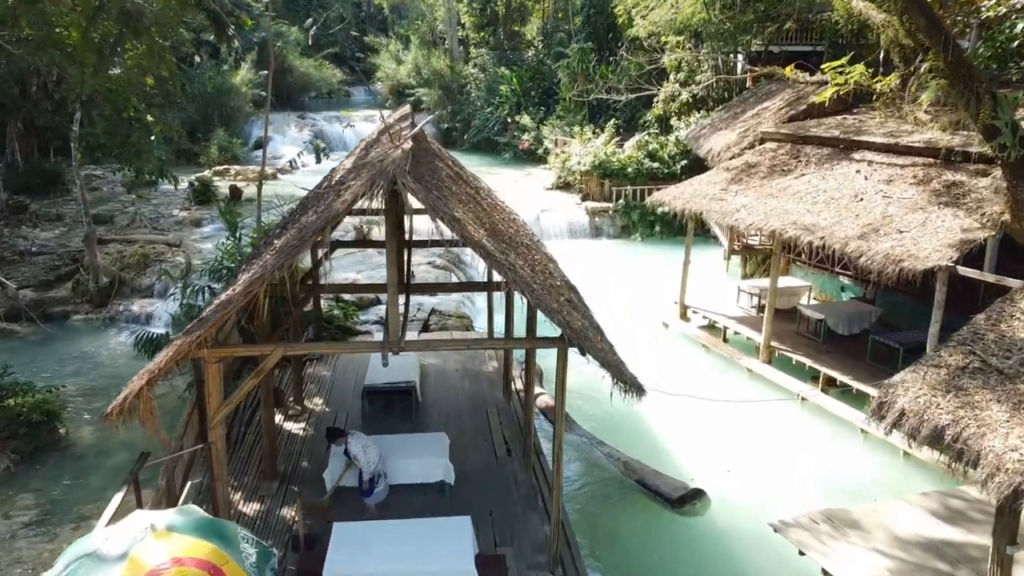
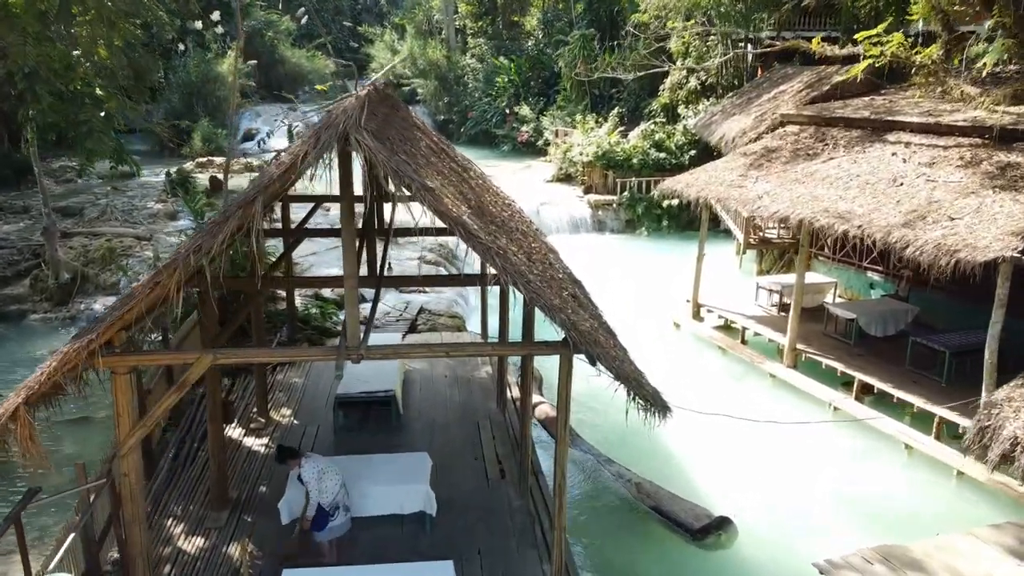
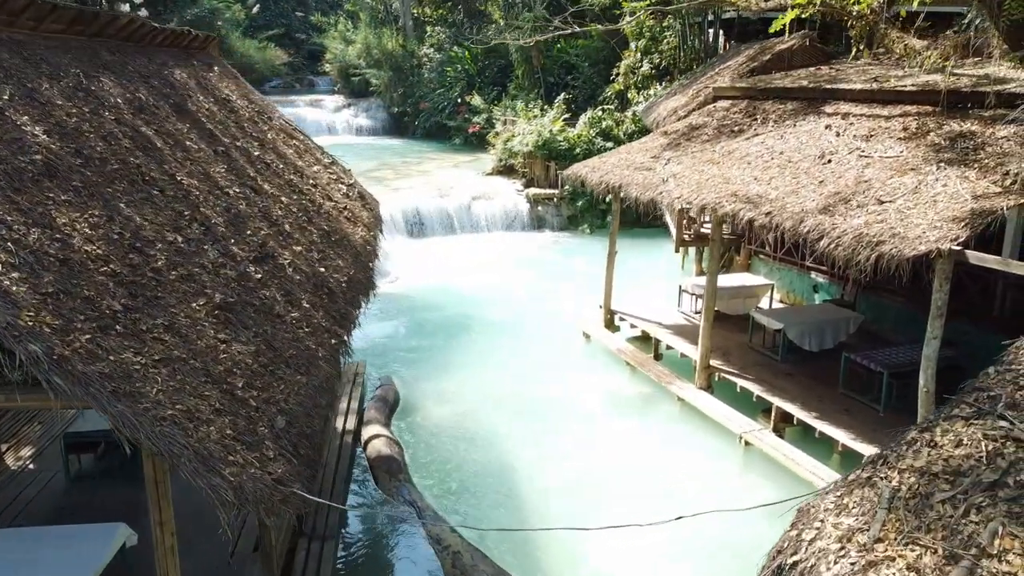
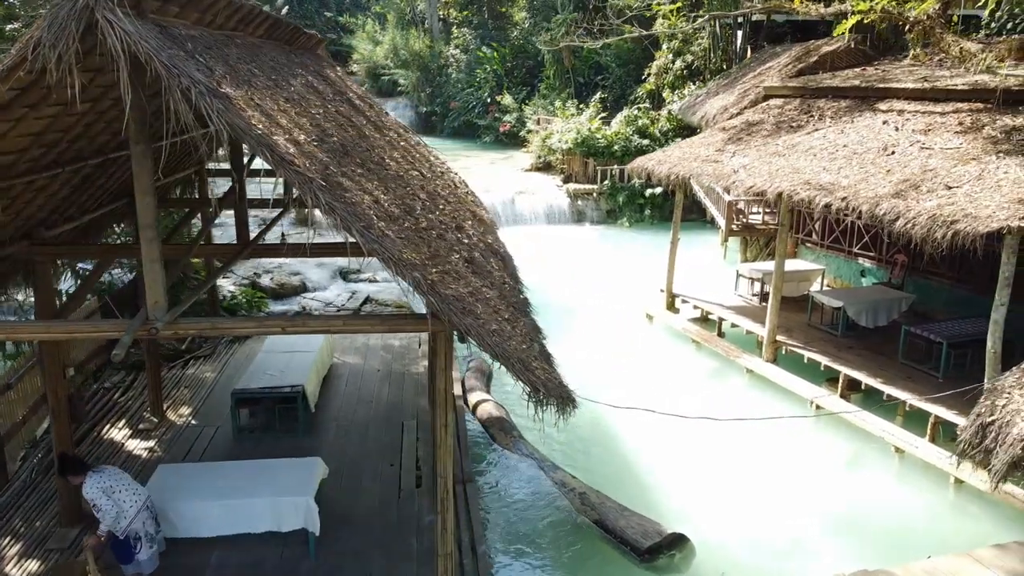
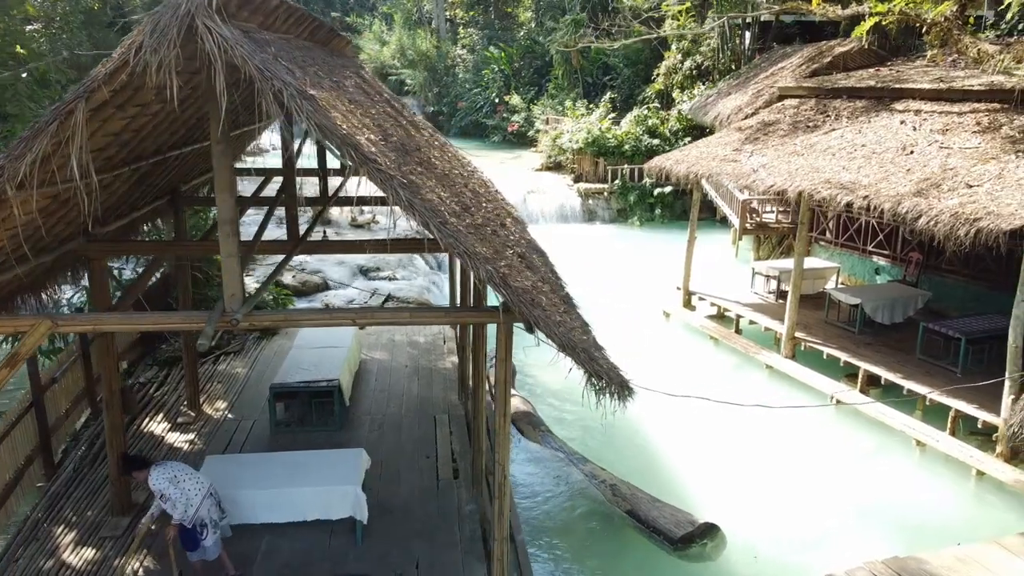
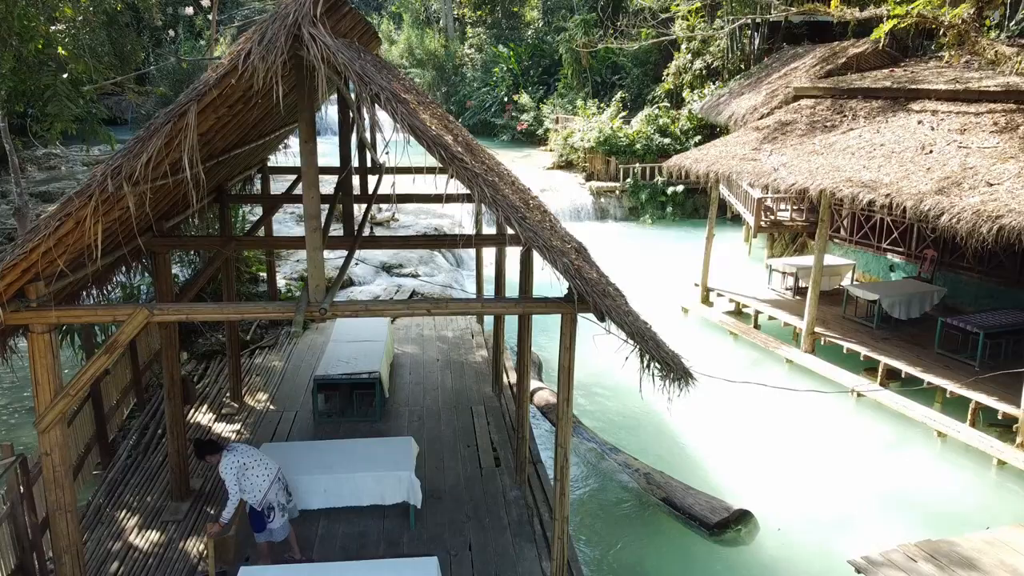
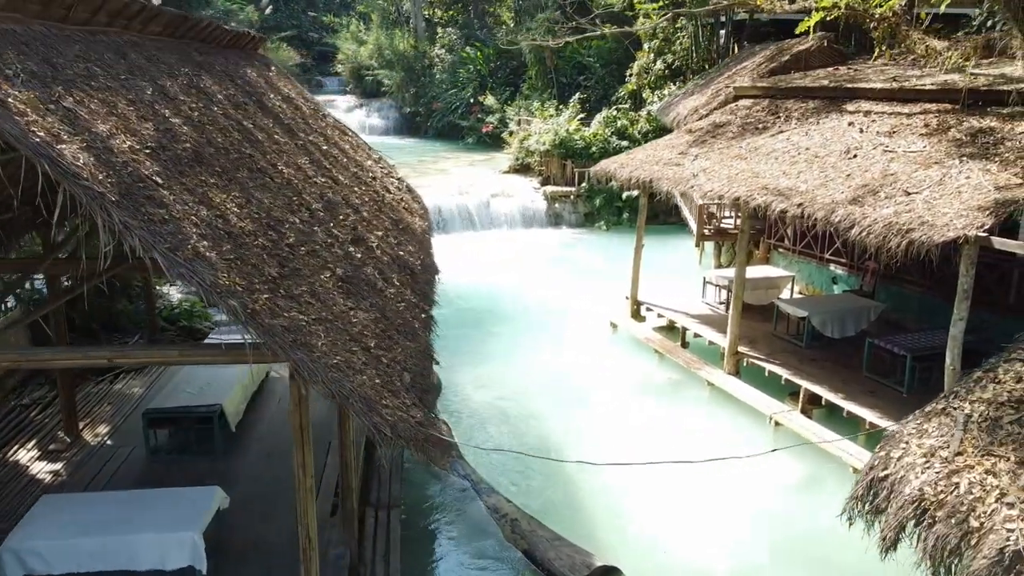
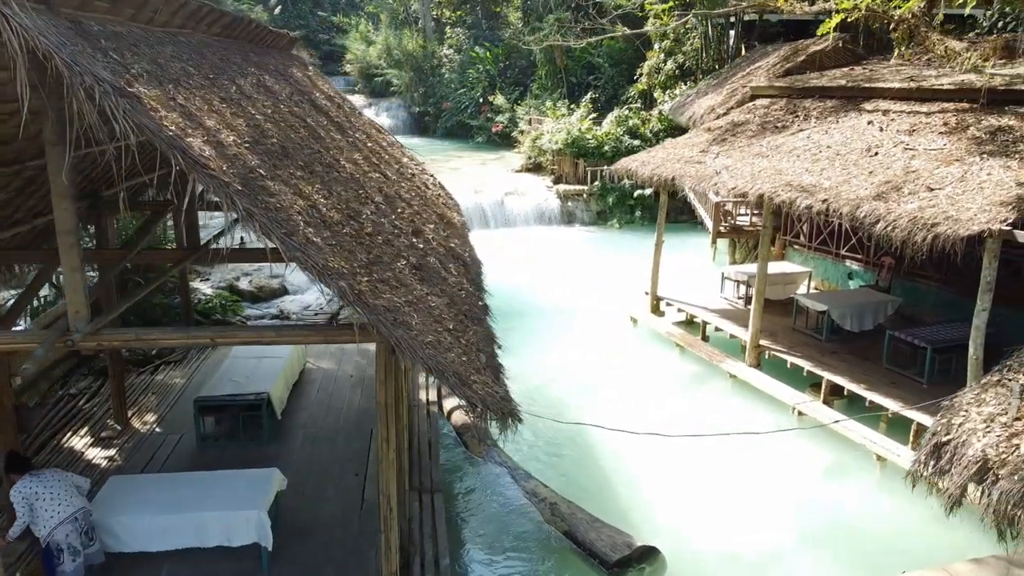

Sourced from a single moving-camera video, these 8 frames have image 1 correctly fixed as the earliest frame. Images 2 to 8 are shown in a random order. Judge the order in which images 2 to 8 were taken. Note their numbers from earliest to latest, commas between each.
2, 6, 5, 4, 8, 7, 3
